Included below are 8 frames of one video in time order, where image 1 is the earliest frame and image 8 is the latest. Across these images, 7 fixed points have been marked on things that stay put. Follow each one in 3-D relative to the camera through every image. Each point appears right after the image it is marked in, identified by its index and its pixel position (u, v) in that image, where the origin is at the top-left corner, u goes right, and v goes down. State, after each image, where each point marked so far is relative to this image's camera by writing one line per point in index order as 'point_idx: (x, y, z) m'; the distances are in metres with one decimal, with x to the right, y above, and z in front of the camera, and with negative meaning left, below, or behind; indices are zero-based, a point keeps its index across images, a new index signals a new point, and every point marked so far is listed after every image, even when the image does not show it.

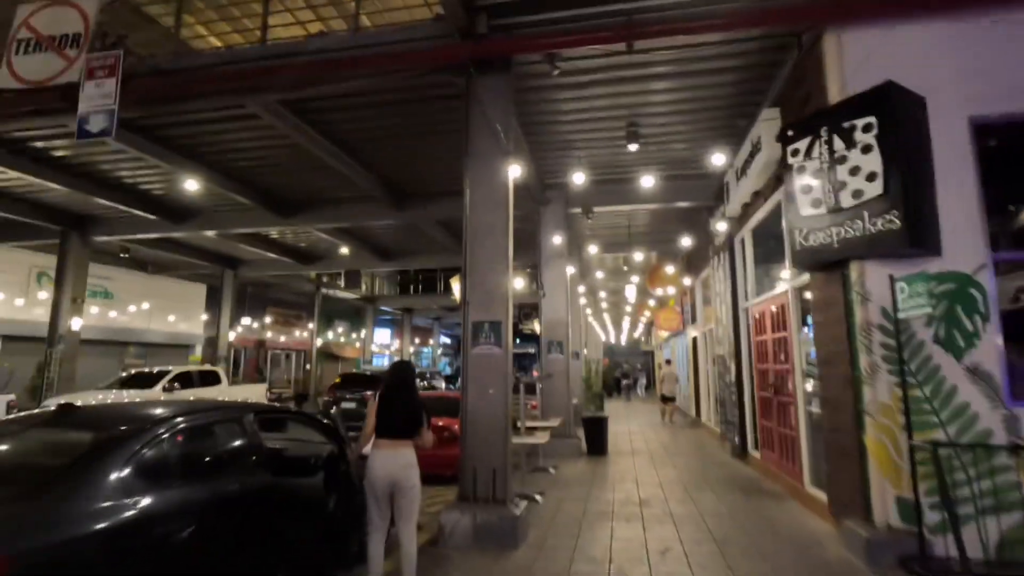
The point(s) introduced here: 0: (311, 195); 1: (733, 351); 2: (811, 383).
0: (-4.8, +2.2, +12.8) m
1: (+4.1, -1.2, +10.0) m
2: (+3.6, -1.2, +6.5) m
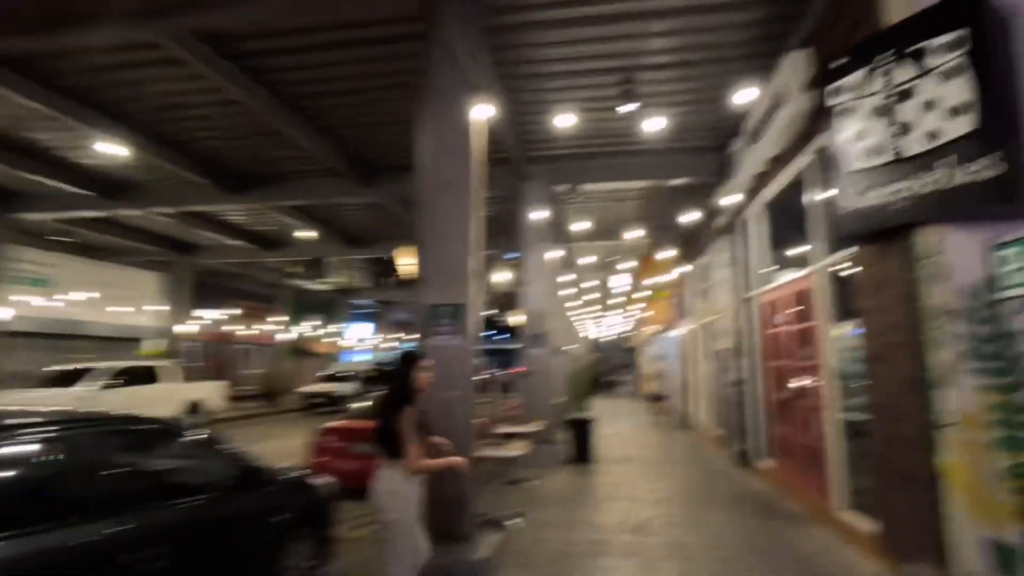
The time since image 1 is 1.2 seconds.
0: (-5.3, +2.5, +11.3) m
1: (+3.7, -0.9, +8.8) m
2: (+3.3, -1.0, +5.3) m
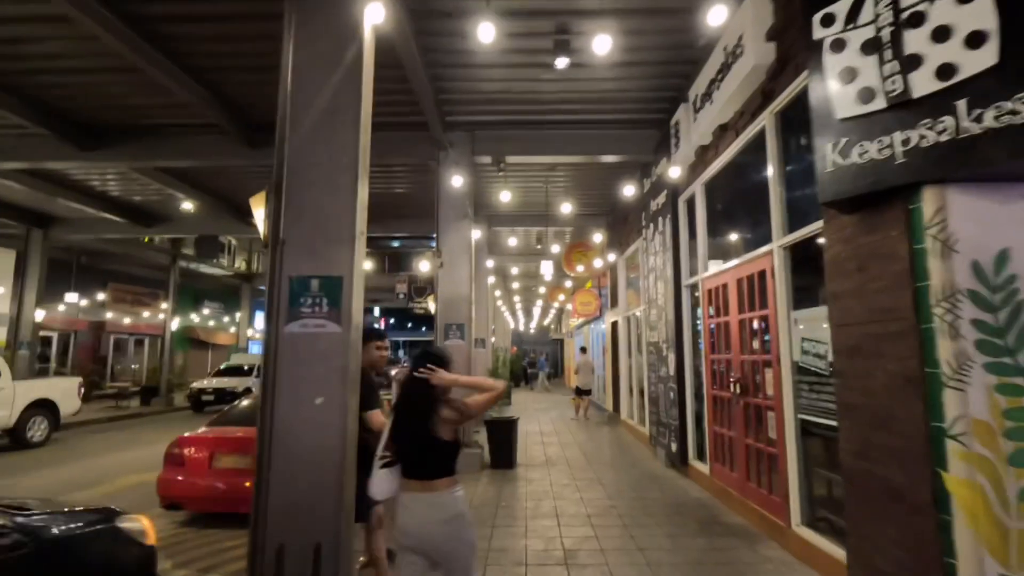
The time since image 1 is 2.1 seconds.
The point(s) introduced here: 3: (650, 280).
0: (-6.8, +2.9, +9.3) m
1: (+2.4, -0.7, +8.1) m
2: (+2.5, -0.8, +4.6) m
3: (+2.5, +0.1, +9.6) m
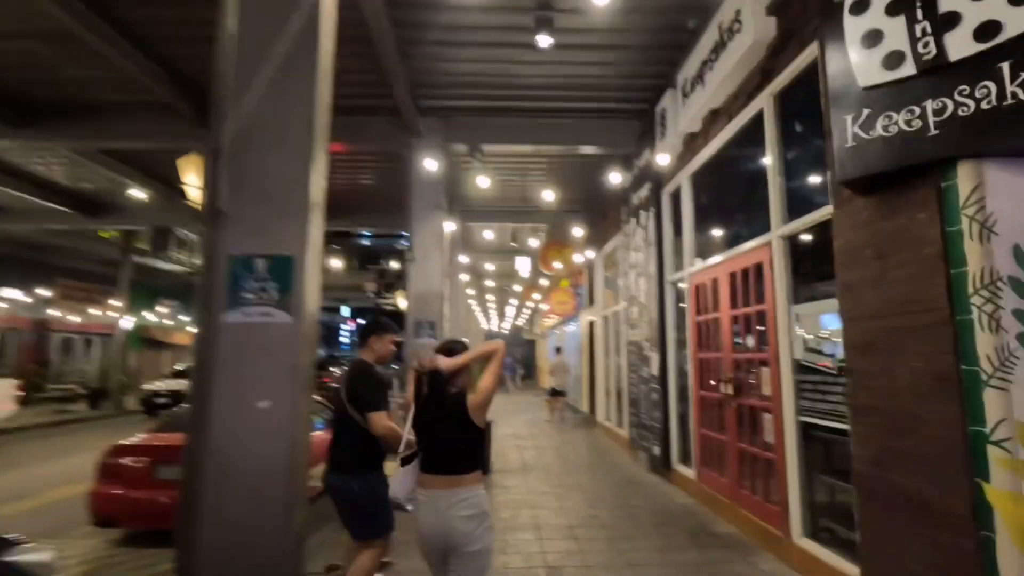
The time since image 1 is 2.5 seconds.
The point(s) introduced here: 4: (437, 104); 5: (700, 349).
0: (-7.1, +3.0, +8.4) m
1: (+2.1, -0.7, +7.7) m
2: (+2.4, -0.7, +4.2) m
3: (+2.0, +0.2, +9.2) m
4: (-1.2, +2.9, +8.3) m
5: (+2.2, -0.7, +6.4) m
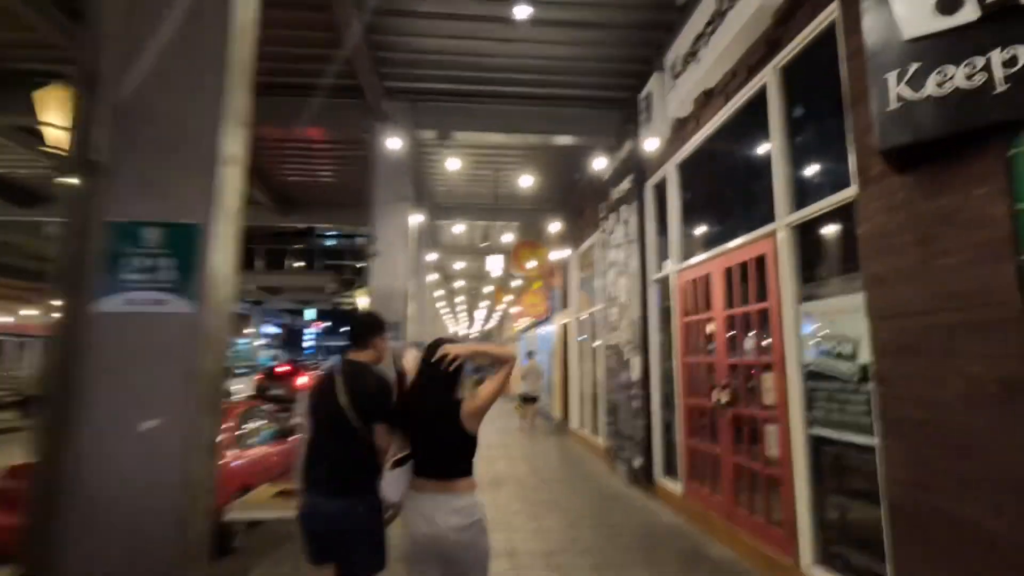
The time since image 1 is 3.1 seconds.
0: (-7.5, +3.1, +7.4) m
1: (+1.7, -0.7, +7.2) m
2: (+2.2, -0.7, +3.7) m
3: (+1.6, +0.2, +8.7) m
4: (-1.5, +2.9, +7.6) m
5: (+1.9, -0.7, +5.8) m
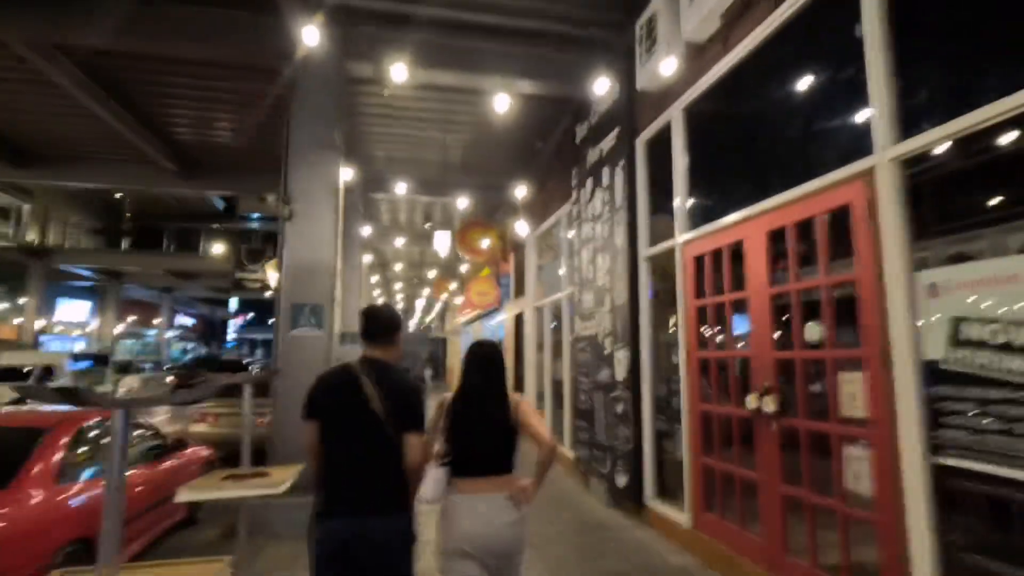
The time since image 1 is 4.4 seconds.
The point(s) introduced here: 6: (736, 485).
0: (-7.9, +3.5, +5.0) m
1: (+1.2, -0.4, +5.9) m
2: (+2.1, -0.5, +2.5) m
3: (+1.0, +0.4, +7.4) m
4: (-2.0, +3.2, +5.8) m
5: (+1.6, -0.5, +4.5) m
6: (+1.7, -1.5, +4.0) m
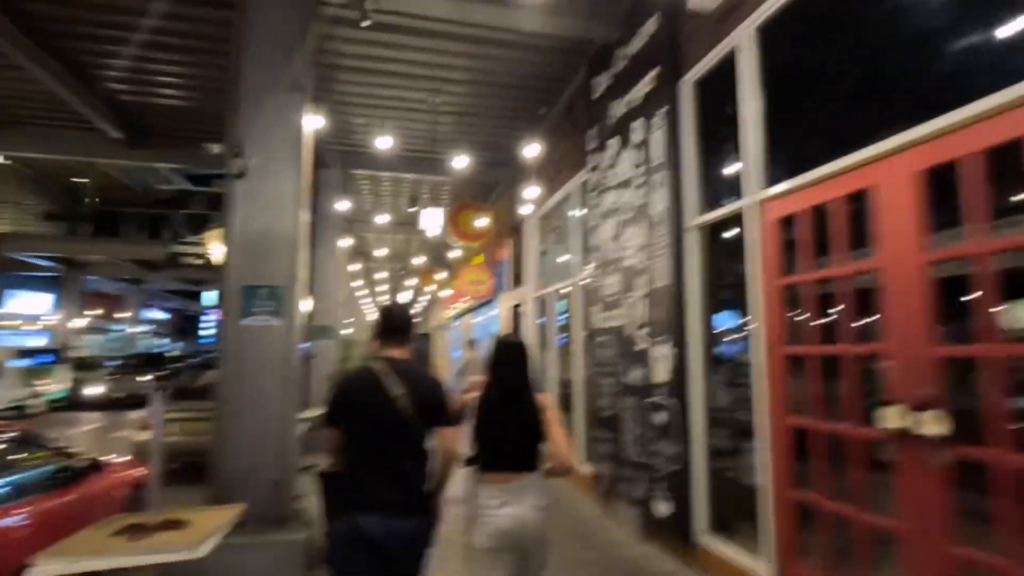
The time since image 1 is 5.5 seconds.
0: (-7.7, +3.7, +3.5) m
1: (+1.3, -0.3, +4.7) m
2: (+2.3, -0.4, +1.3) m
3: (+1.0, +0.6, +6.2) m
4: (-1.8, +3.4, +4.5) m
5: (+1.8, -0.3, +3.4) m
6: (+1.8, -1.3, +2.8) m
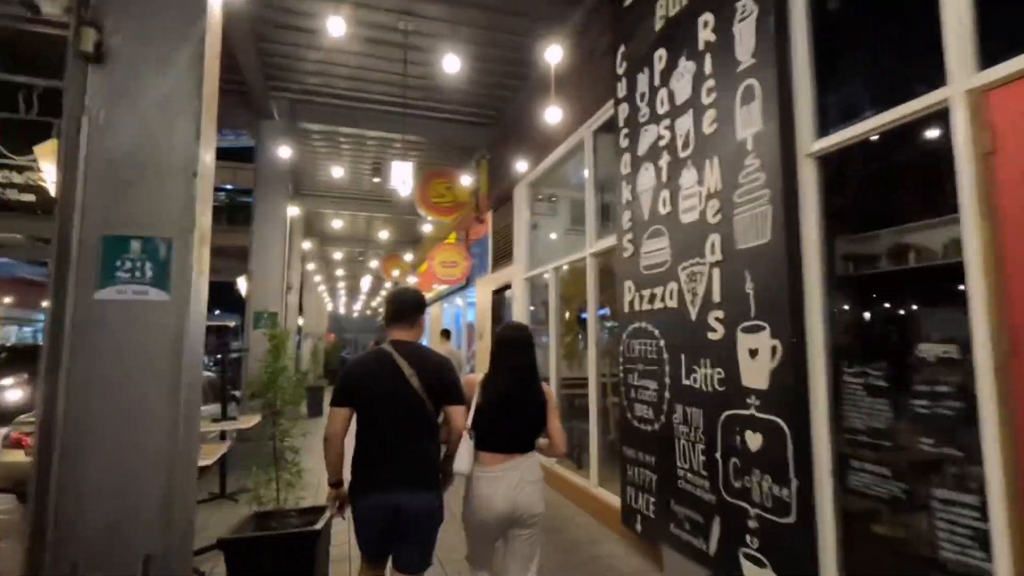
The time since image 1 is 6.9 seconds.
0: (-7.5, +4.0, +1.3) m
1: (+1.4, 0.0, +3.2) m
2: (+2.7, -0.2, -0.1) m
3: (+1.1, +0.9, +4.6) m
4: (-1.7, +3.6, +2.7) m
5: (+2.0, -0.1, +1.9) m
6: (+2.1, -1.1, +1.4) m
